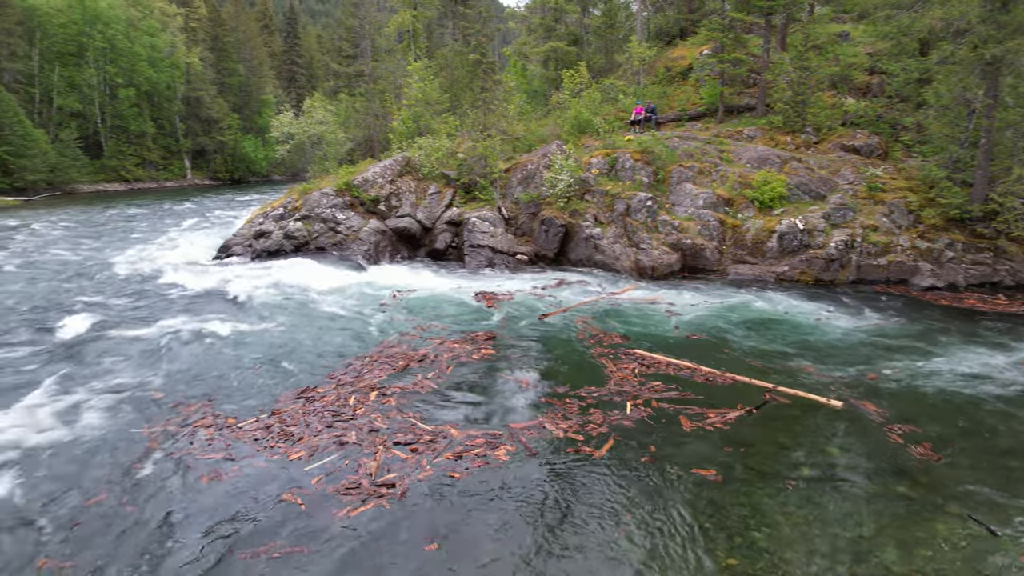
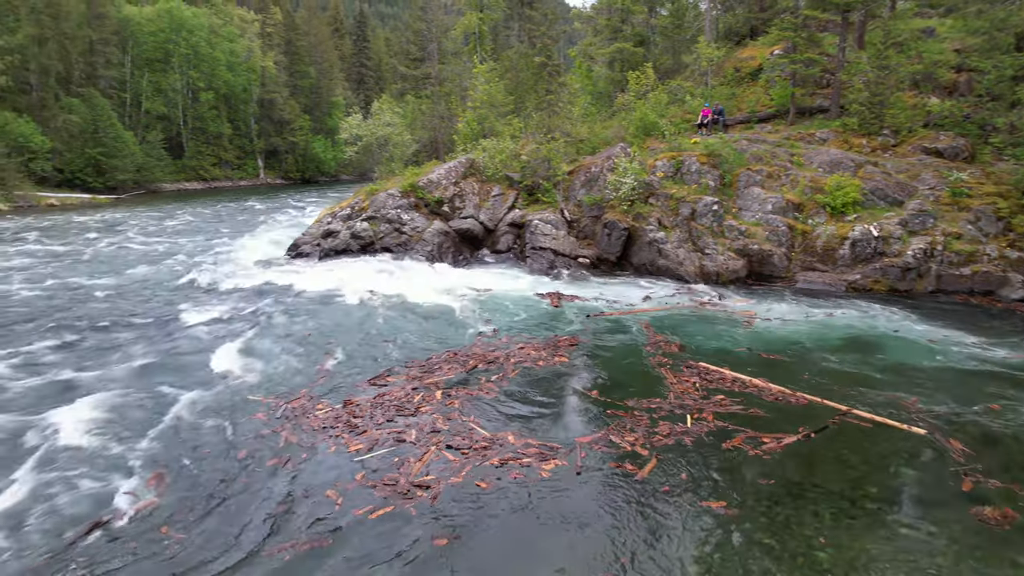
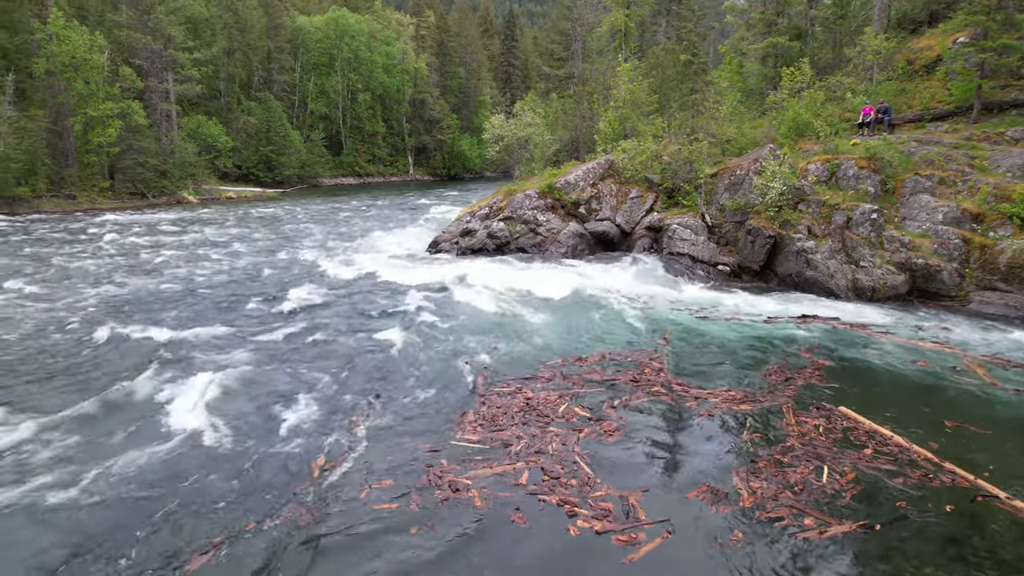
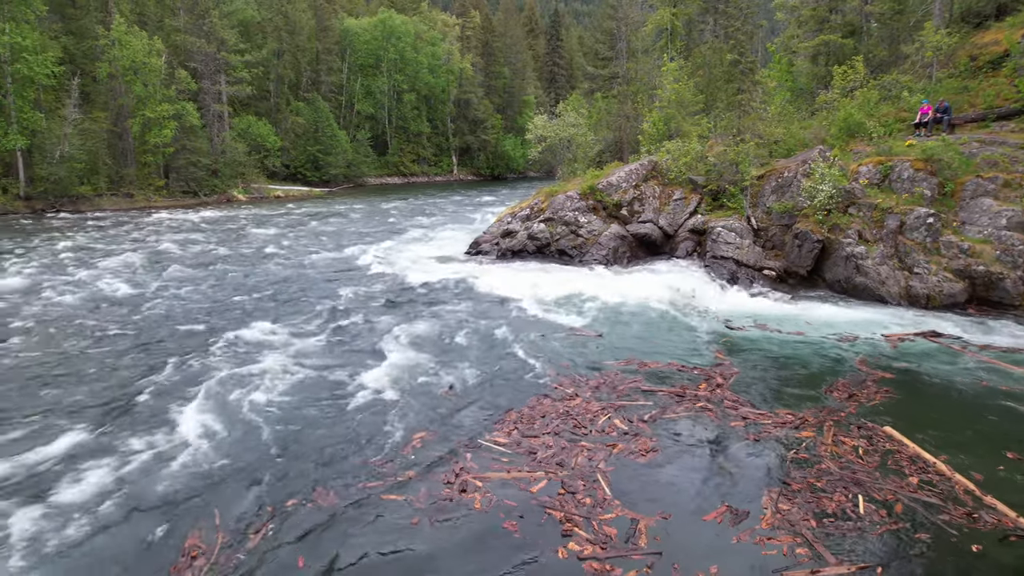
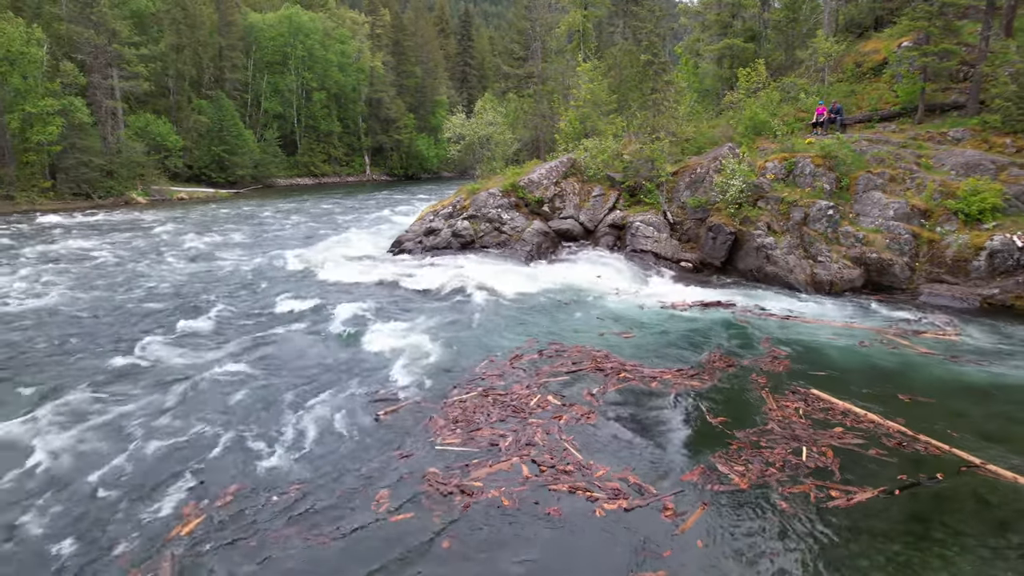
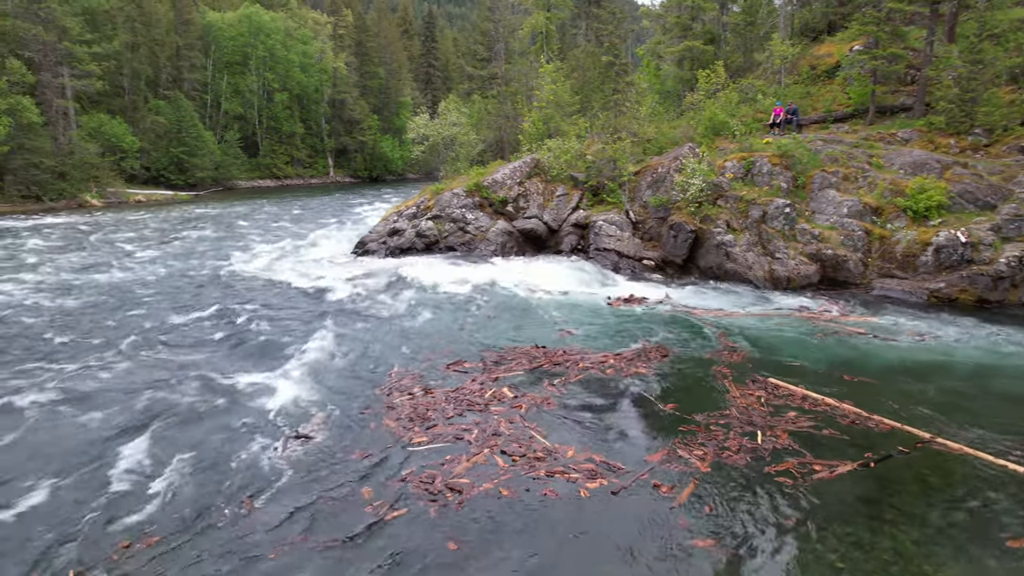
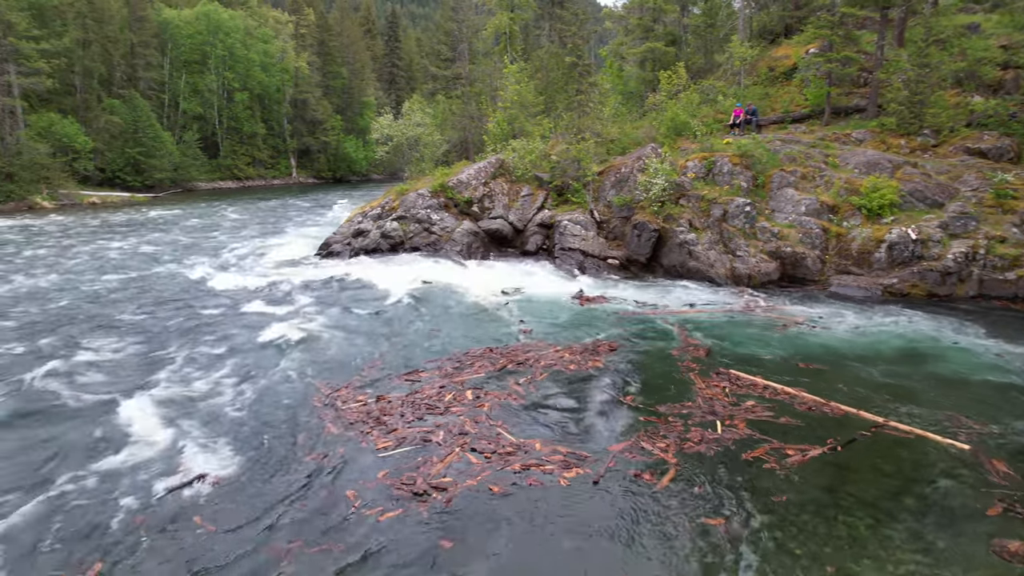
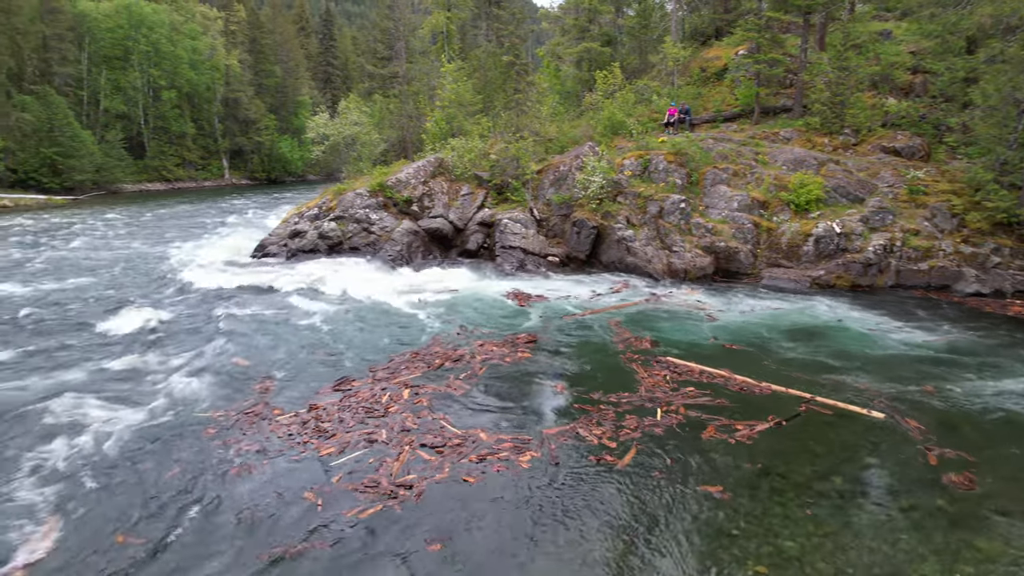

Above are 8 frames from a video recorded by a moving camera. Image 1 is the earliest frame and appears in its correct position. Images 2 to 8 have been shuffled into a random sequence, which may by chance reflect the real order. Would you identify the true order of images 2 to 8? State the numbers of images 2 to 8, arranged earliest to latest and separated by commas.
8, 2, 7, 6, 5, 3, 4
